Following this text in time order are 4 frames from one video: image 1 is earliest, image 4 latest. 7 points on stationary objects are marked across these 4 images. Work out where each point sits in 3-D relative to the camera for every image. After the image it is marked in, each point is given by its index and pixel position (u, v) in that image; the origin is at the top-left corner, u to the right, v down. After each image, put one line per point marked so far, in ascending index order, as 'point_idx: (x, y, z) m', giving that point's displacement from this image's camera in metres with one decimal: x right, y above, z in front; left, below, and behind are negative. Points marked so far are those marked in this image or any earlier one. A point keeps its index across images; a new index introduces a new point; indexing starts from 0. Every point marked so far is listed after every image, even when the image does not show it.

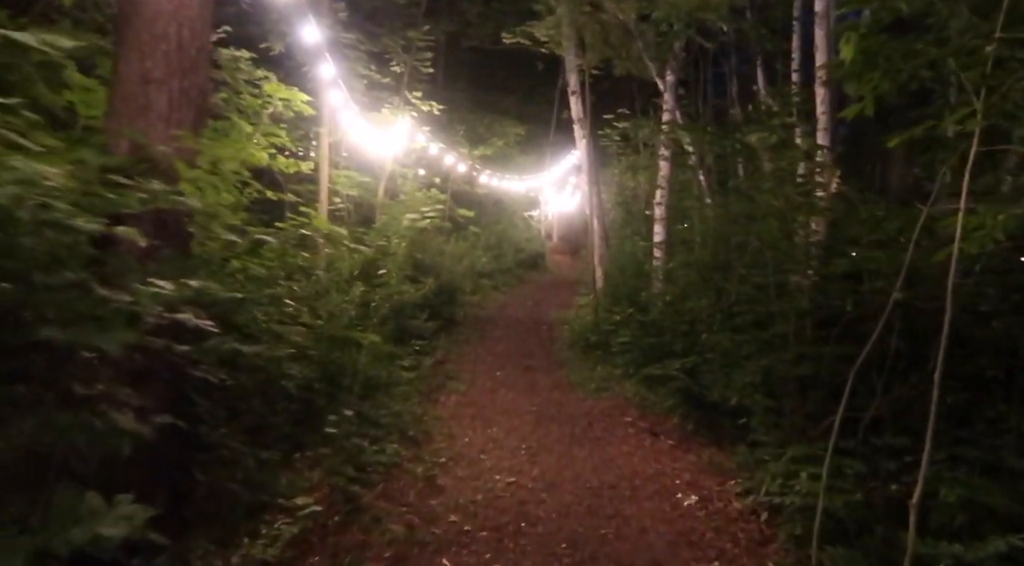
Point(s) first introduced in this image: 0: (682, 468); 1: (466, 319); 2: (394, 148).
0: (+1.6, -1.8, +7.1) m
1: (-1.0, -0.7, +15.9) m
2: (-2.1, +2.6, +13.9) m
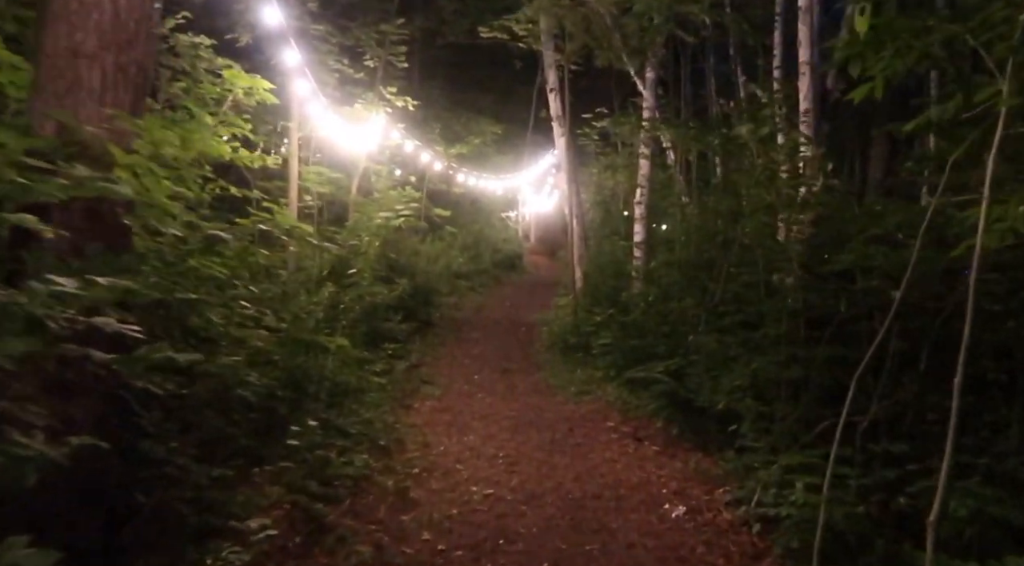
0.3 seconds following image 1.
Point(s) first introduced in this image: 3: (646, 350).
0: (+1.4, -1.7, +6.8) m
1: (-1.4, -0.8, +15.5) m
2: (-2.5, +2.6, +13.5) m
3: (+1.7, -0.9, +9.7) m
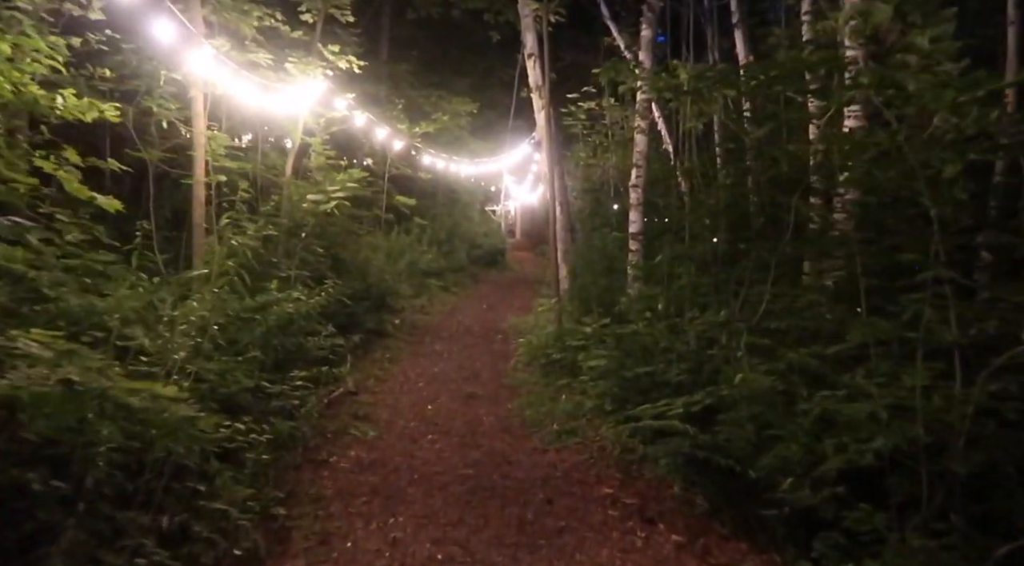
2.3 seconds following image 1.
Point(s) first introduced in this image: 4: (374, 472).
0: (+1.1, -1.8, +4.2) m
1: (-1.9, -0.8, +12.9) m
2: (-3.0, +2.5, +10.8) m
3: (+1.3, -0.9, +7.1) m
4: (-1.1, -1.6, +6.2) m
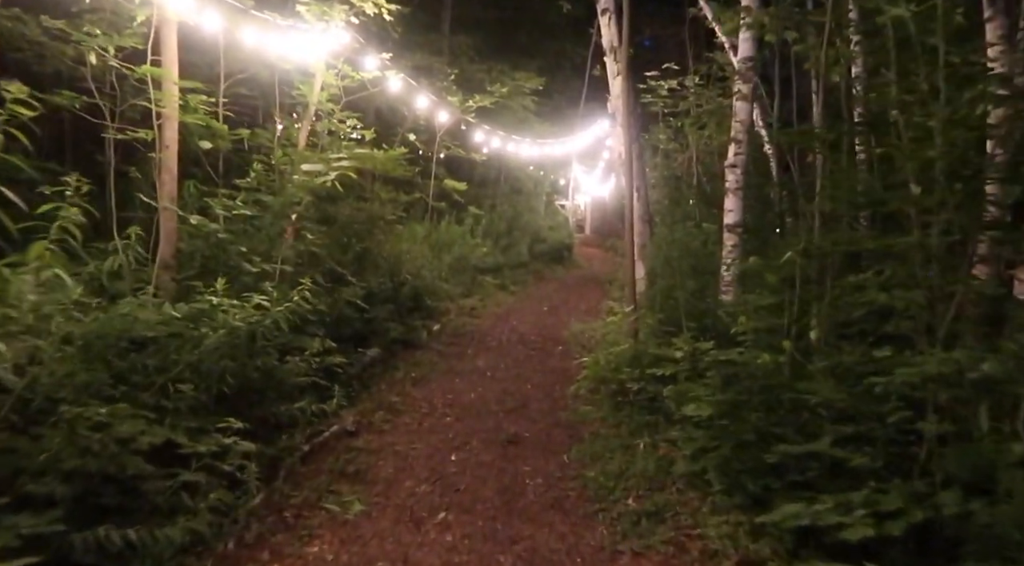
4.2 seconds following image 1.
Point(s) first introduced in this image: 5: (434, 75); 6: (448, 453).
0: (+1.1, -1.9, +1.6) m
1: (-1.0, -0.8, +10.5) m
2: (-2.3, +2.6, +8.5) m
3: (+1.6, -0.9, +4.4) m
4: (-0.9, -1.6, +3.8) m
5: (-1.6, +4.3, +15.5) m
6: (-0.6, -1.4, +6.2) m
